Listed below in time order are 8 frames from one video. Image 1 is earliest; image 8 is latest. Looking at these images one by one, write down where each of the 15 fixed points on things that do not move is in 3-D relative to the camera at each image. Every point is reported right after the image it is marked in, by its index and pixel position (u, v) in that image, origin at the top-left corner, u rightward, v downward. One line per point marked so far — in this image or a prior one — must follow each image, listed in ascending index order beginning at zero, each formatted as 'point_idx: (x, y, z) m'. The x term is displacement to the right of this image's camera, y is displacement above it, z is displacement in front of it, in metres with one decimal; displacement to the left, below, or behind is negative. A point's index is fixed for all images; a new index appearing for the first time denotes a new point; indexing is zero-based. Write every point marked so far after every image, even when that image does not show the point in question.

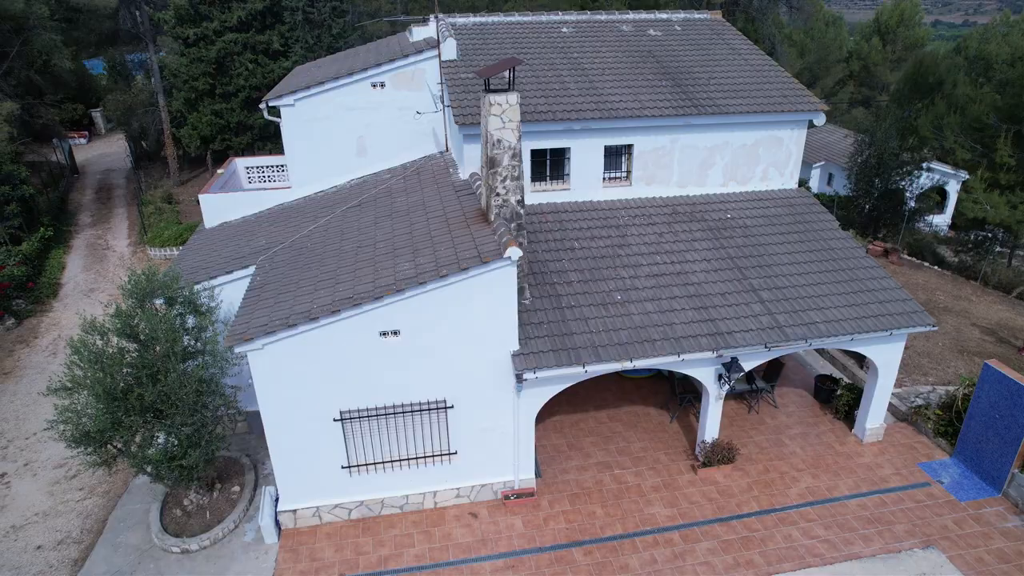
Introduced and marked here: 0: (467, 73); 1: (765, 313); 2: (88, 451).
0: (-1.0, +4.7, +13.8) m
1: (+4.5, -0.4, +11.3) m
2: (-6.7, -2.6, +10.1) m
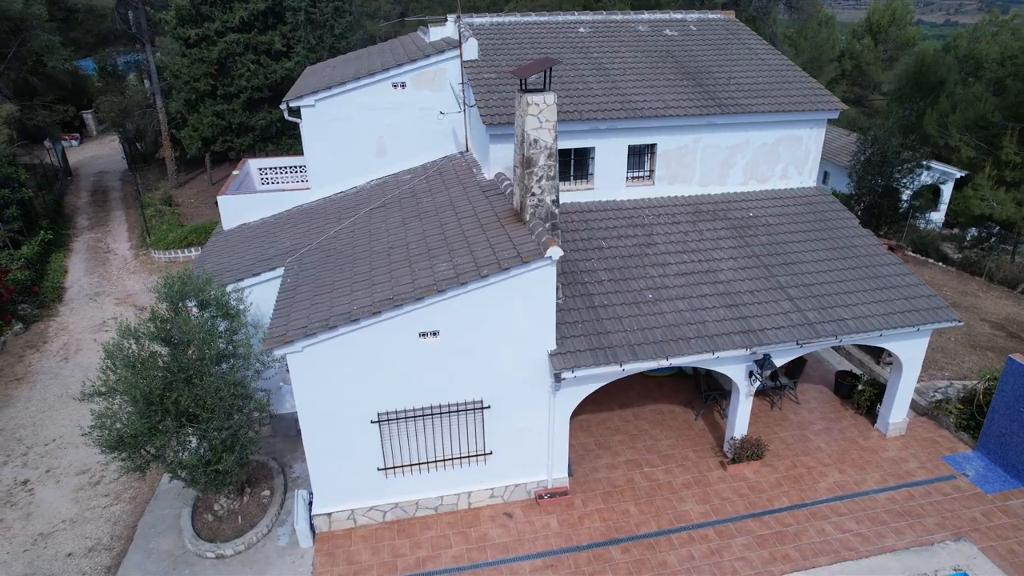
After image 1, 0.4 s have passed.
0: (-0.5, +4.7, +13.8) m
1: (+5.1, -0.4, +11.4) m
2: (-6.1, -2.7, +10.0) m
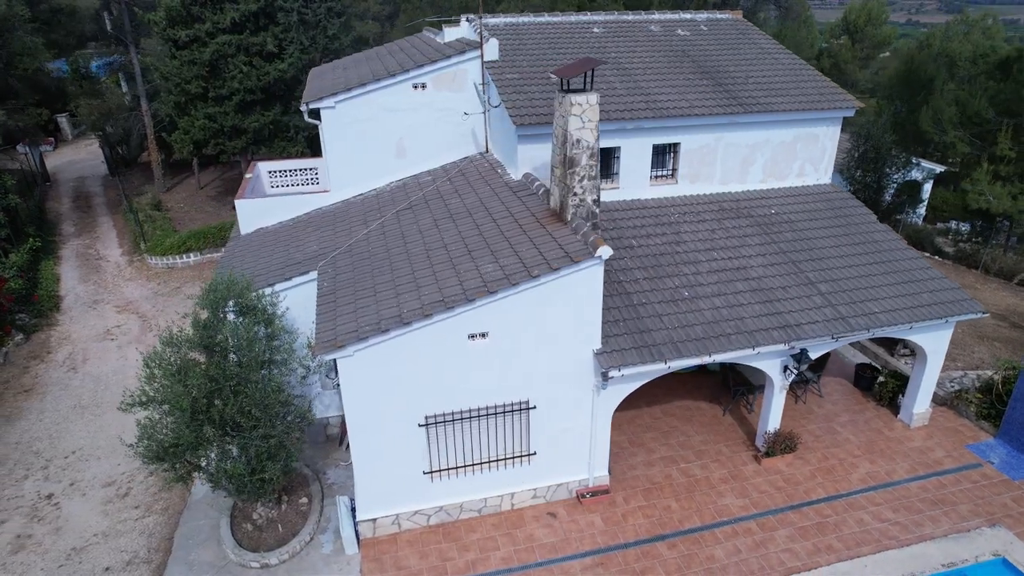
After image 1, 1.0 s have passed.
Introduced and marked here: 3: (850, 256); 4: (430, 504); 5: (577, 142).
0: (0.0, +4.7, +13.8) m
1: (+5.8, -0.3, +11.6) m
2: (-5.4, -2.8, +9.8) m
3: (+6.9, +0.7, +12.9) m
4: (-1.4, -3.7, +10.7) m
5: (+1.0, +2.3, +10.1) m
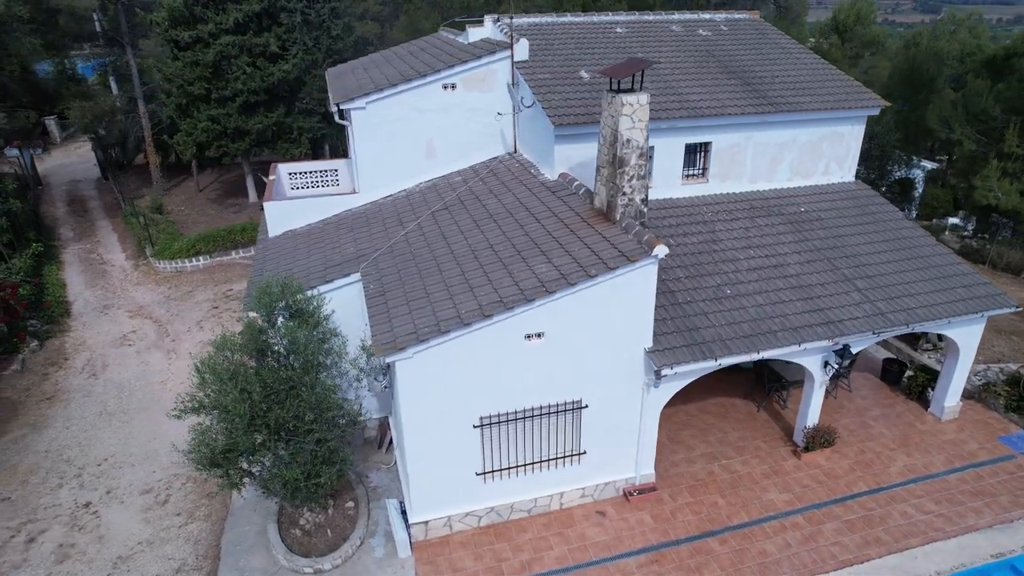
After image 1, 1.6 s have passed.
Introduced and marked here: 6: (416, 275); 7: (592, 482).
0: (+0.7, +4.7, +13.8) m
1: (+6.6, -0.2, +11.8) m
2: (-4.5, -2.8, +9.7) m
3: (+7.6, +0.7, +13.0) m
4: (-0.5, -3.7, +10.7) m
5: (+1.9, +2.3, +10.2) m
6: (-1.6, +0.2, +10.9) m
7: (+1.4, -3.4, +11.2) m
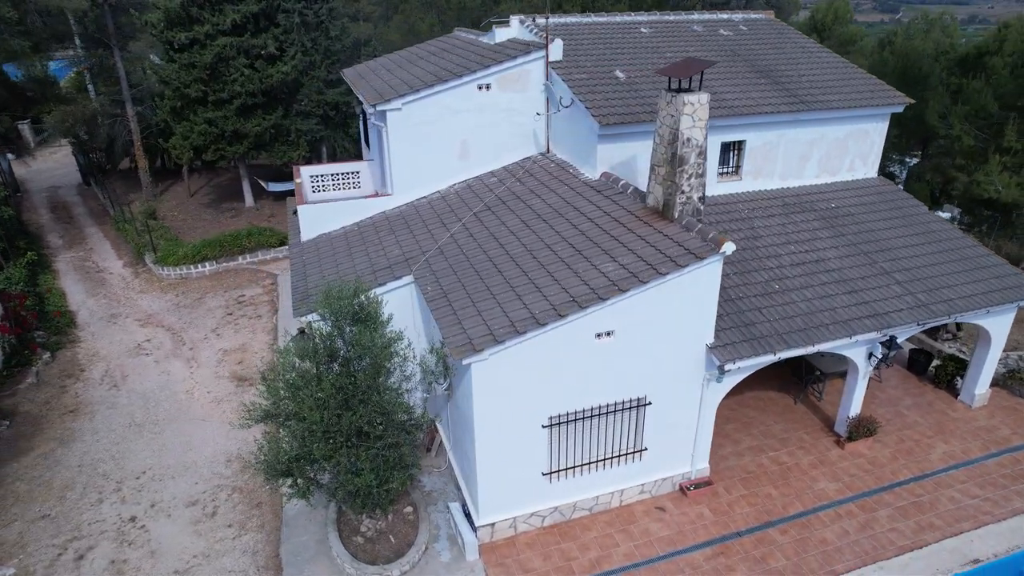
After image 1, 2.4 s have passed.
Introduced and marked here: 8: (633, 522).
0: (+1.5, +4.7, +13.9) m
1: (+7.5, -0.1, +12.1) m
2: (-3.4, -2.9, +9.5) m
3: (+8.5, +0.9, +13.4) m
4: (+0.6, -3.7, +10.7) m
5: (+2.8, +2.4, +10.3) m
6: (-0.6, +0.2, +10.8) m
7: (+2.5, -3.4, +11.3) m
8: (+2.1, -4.0, +10.9) m
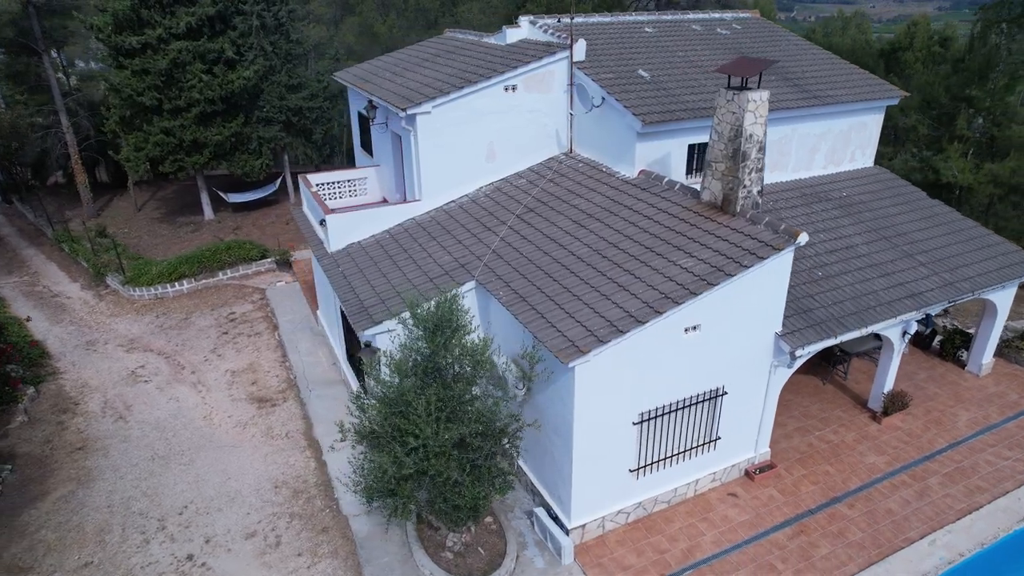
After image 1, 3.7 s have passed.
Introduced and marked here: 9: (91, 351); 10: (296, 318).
0: (+2.1, +4.7, +14.0) m
1: (+8.5, +0.3, +12.9) m
2: (-1.8, -3.1, +9.2) m
3: (+9.3, +1.3, +14.3) m
4: (+2.0, -3.6, +10.8) m
5: (+4.0, +2.5, +10.6) m
6: (+0.6, +0.1, +10.8) m
7: (+3.8, -3.2, +11.5) m
8: (+3.5, -3.9, +11.2) m
9: (-12.3, -1.8, +18.6) m
10: (-6.5, -0.9, +19.0) m
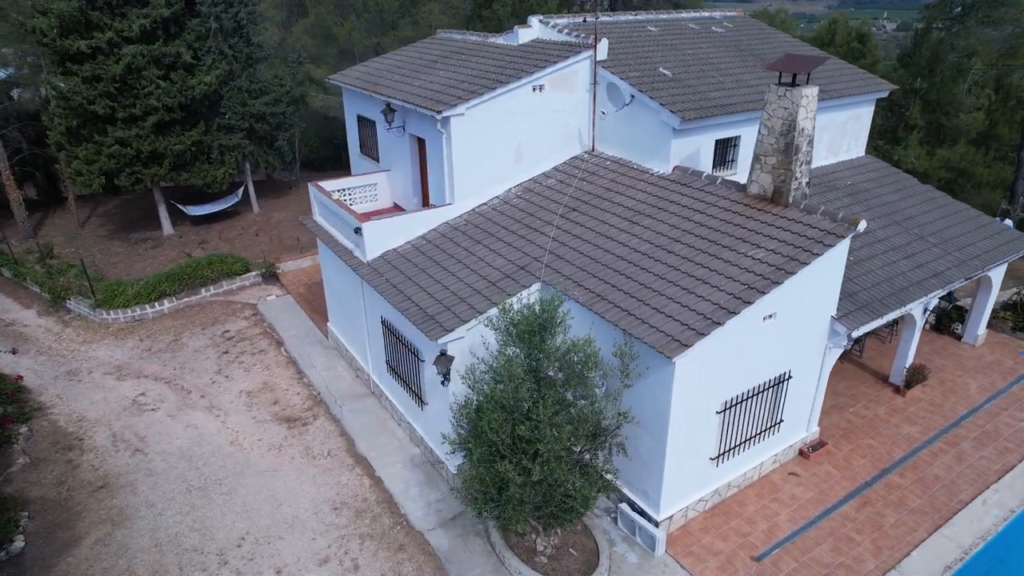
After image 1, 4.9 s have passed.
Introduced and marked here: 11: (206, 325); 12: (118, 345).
0: (+2.7, +4.8, +14.2) m
1: (+9.4, +0.8, +13.9) m
2: (-0.2, -3.2, +9.0) m
3: (+10.0, +1.8, +15.4) m
4: (+3.4, -3.5, +11.1) m
5: (+5.1, +2.7, +11.1) m
6: (+1.8, +0.2, +10.8) m
7: (+5.1, -3.0, +12.0) m
8: (+4.9, -3.7, +11.6) m
9: (-11.8, -2.5, +17.2) m
10: (-6.1, -1.3, +18.2) m
11: (-9.3, -1.1, +19.4) m
12: (-11.8, -1.7, +19.0) m
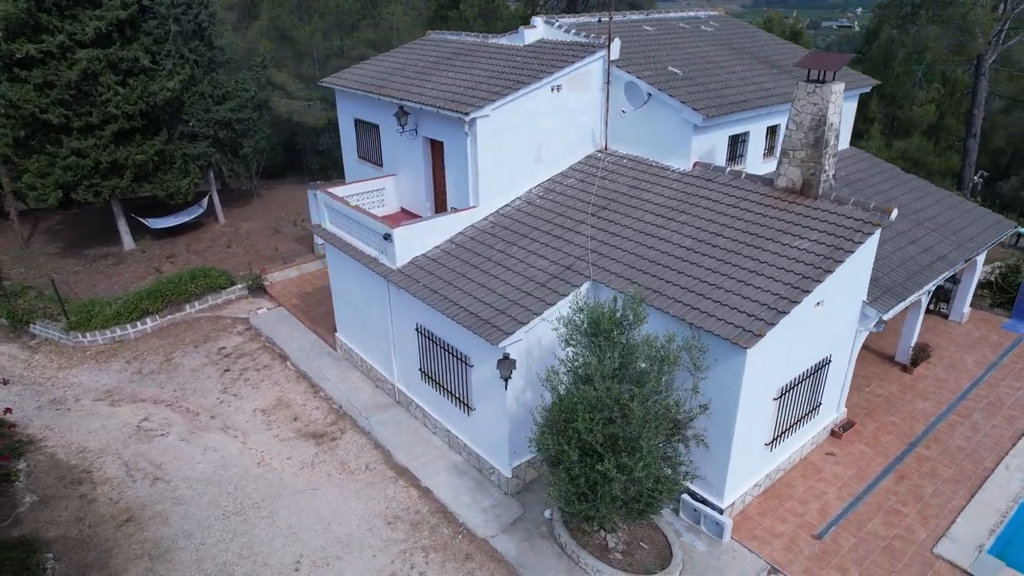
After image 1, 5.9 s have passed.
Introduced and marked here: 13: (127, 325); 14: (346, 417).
0: (+3.1, +4.9, +14.5) m
1: (+10.0, +1.2, +14.8) m
2: (+1.1, -3.2, +9.0) m
3: (+10.4, +2.3, +16.3) m
4: (+4.5, -3.4, +11.4) m
5: (+5.8, +3.0, +11.6) m
6: (+2.7, +0.3, +11.0) m
7: (+6.0, -2.8, +12.5) m
8: (+5.9, -3.5, +12.1) m
9: (-11.3, -3.1, +16.0) m
10: (-5.7, -1.6, +17.6) m
11: (-9.1, -1.6, +18.5) m
12: (-11.5, -2.3, +17.8) m
13: (-11.6, -1.1, +19.2) m
14: (-3.8, -3.0, +14.6) m
